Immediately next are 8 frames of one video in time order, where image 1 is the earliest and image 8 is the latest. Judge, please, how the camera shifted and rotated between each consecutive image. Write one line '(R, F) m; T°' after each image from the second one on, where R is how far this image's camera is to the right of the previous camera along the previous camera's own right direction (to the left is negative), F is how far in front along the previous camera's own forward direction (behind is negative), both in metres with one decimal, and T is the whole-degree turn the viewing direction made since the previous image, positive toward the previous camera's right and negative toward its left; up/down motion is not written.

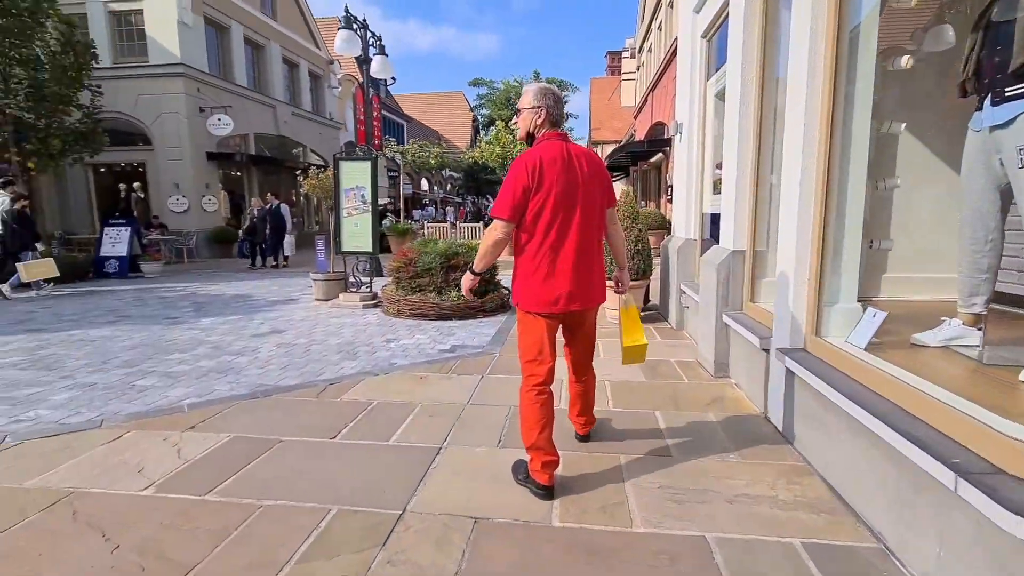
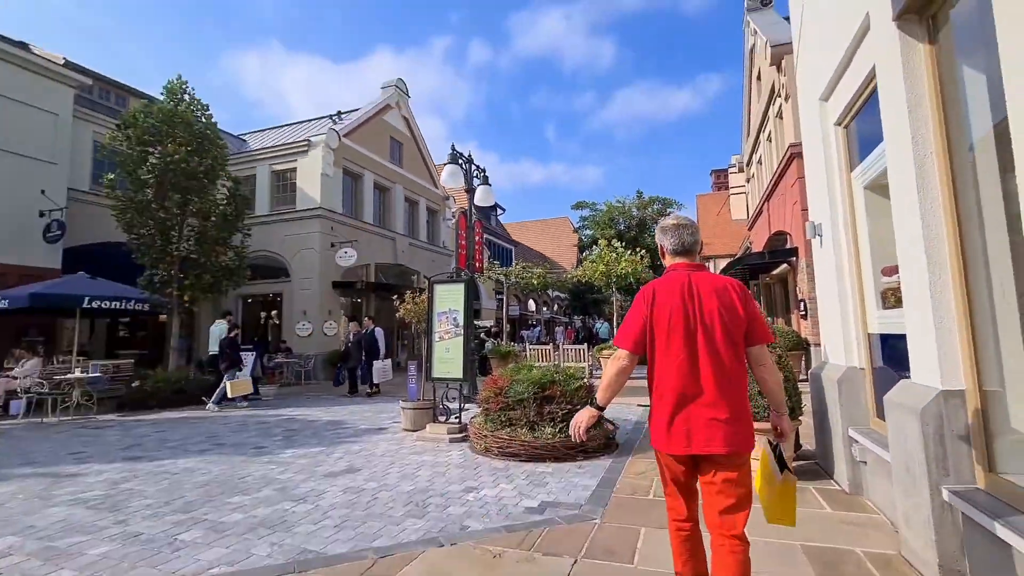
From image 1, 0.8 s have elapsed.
(+0.1, +0.8) m; -13°
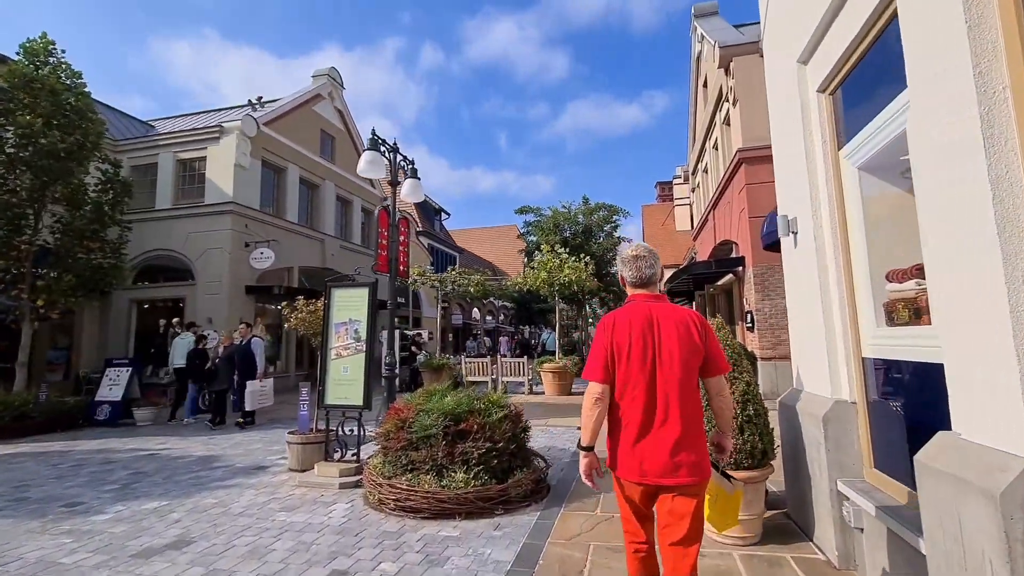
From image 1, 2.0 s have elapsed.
(+0.4, +1.2) m; +6°
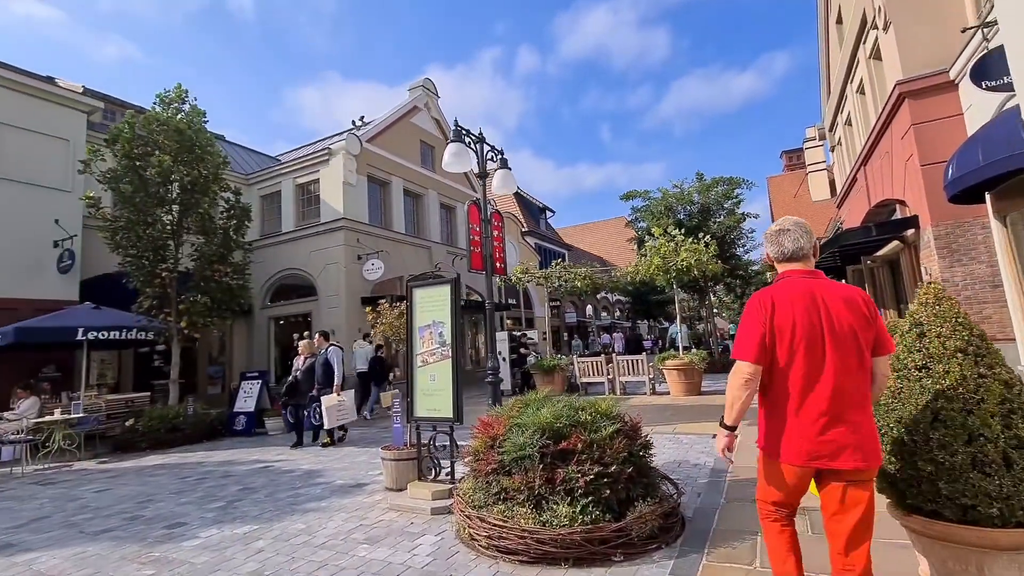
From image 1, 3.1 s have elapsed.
(+0.1, +1.0) m; -13°
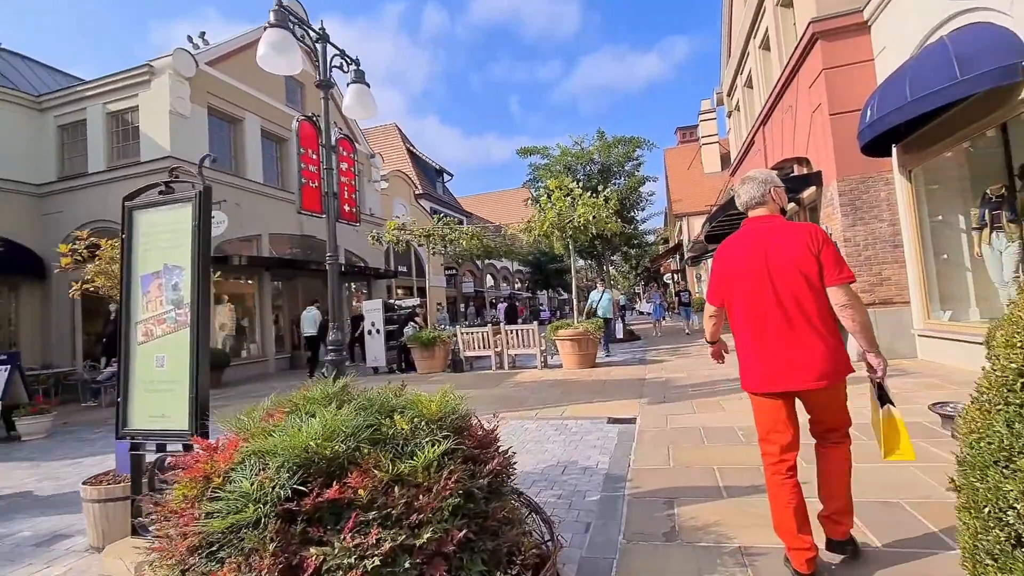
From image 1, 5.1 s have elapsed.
(+0.7, +1.8) m; +11°
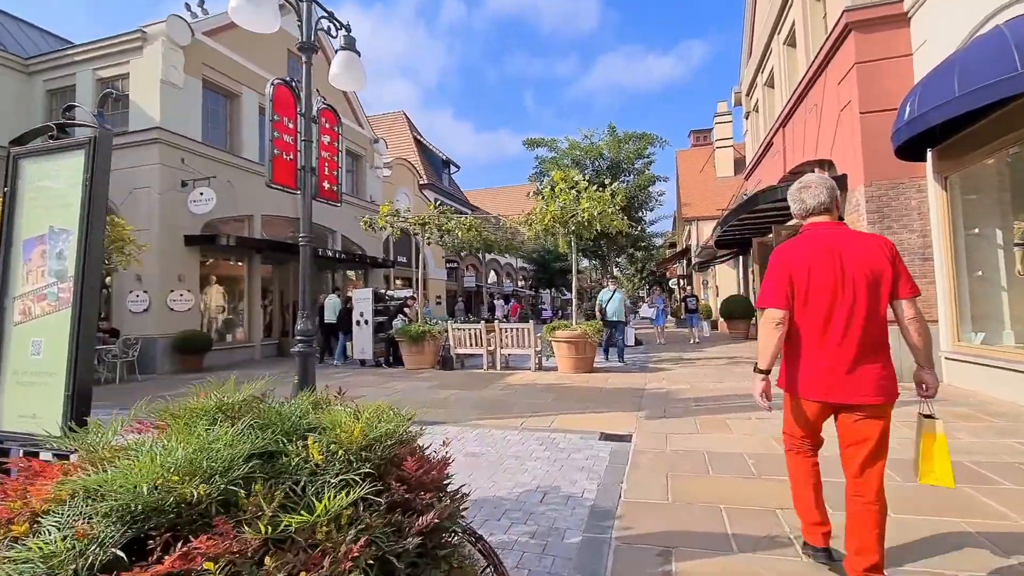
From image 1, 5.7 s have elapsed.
(+0.2, +0.6) m; 0°
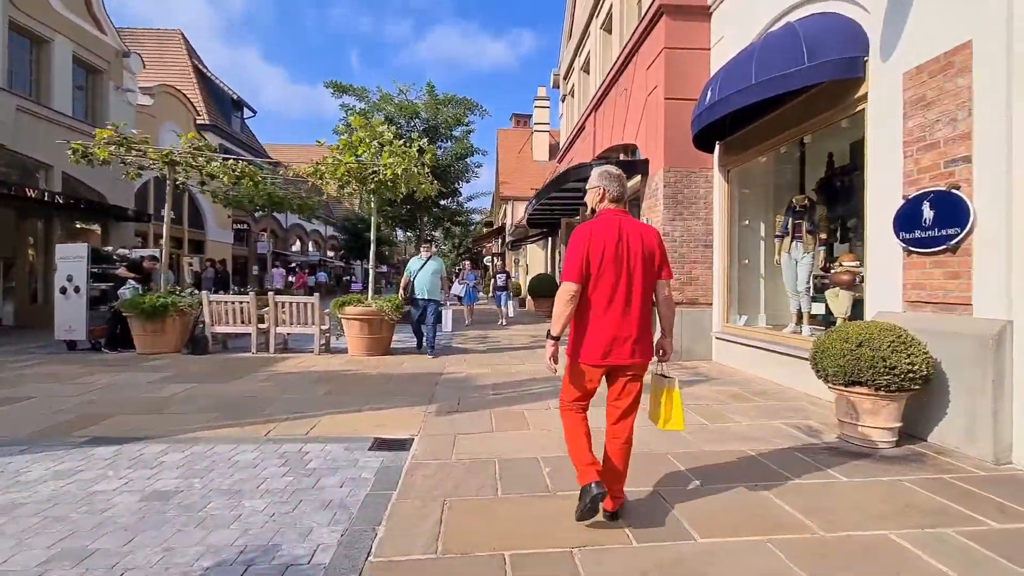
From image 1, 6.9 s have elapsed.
(+0.6, +1.2) m; +21°
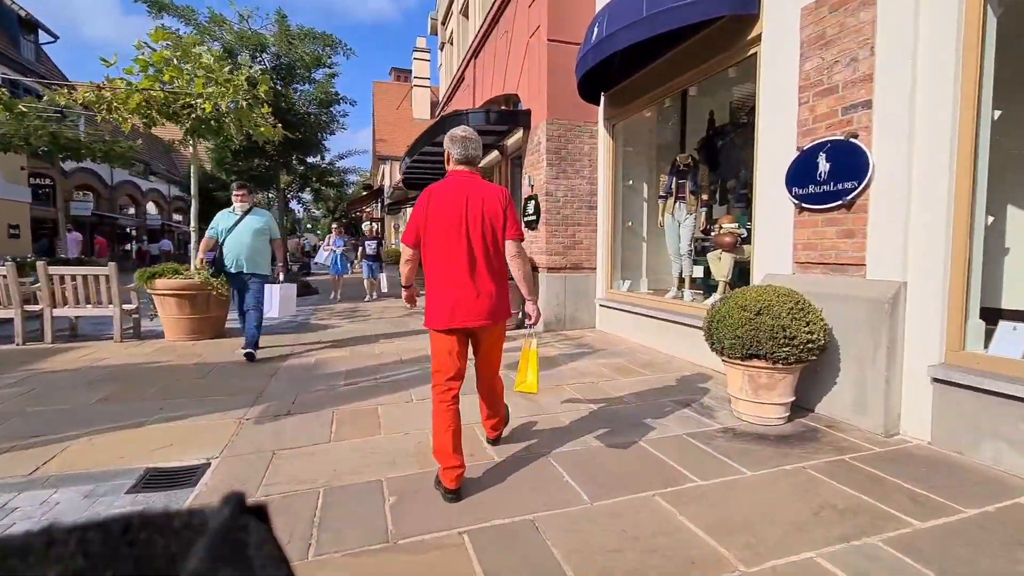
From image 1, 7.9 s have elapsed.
(+0.3, +1.0) m; +13°
